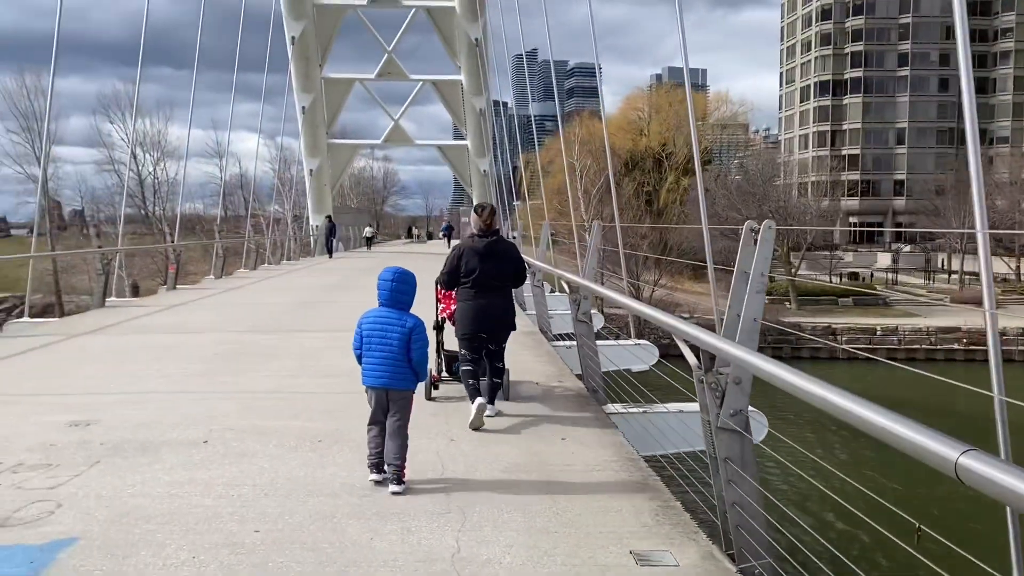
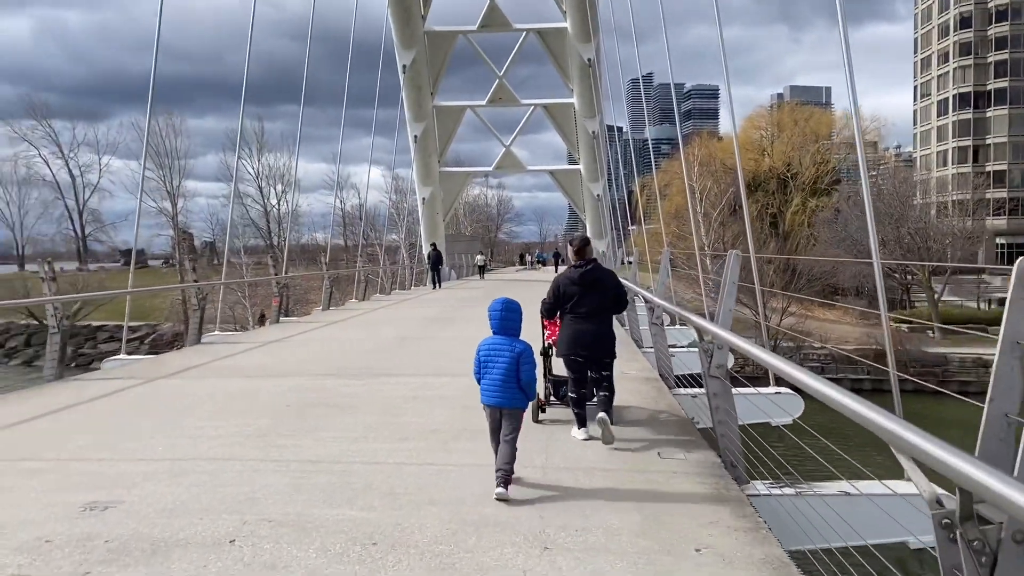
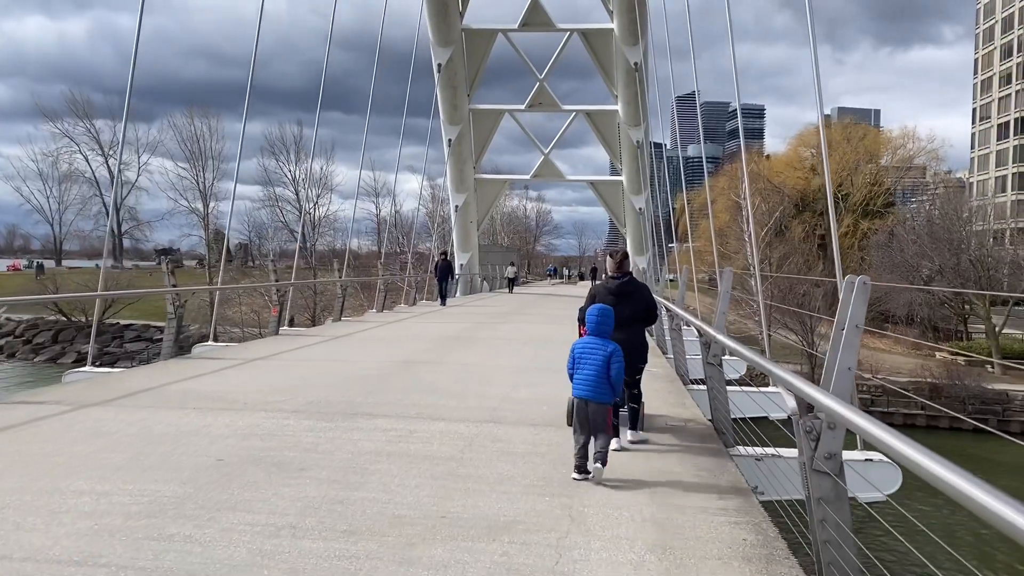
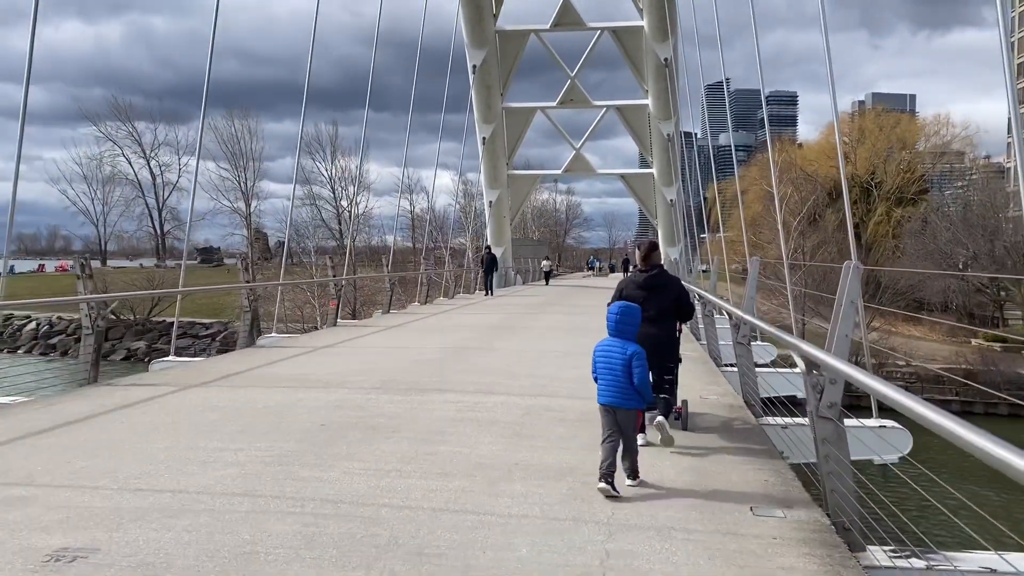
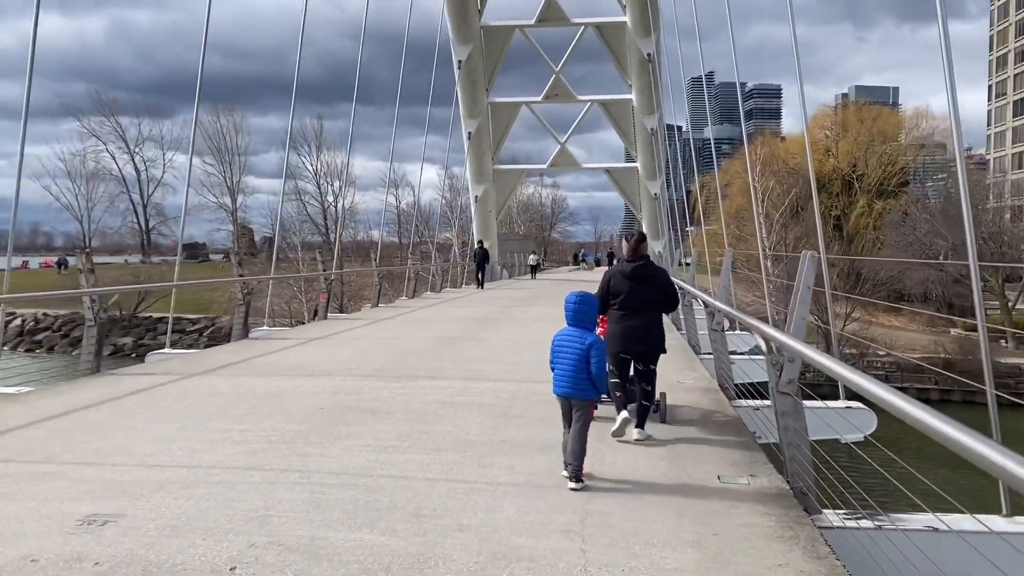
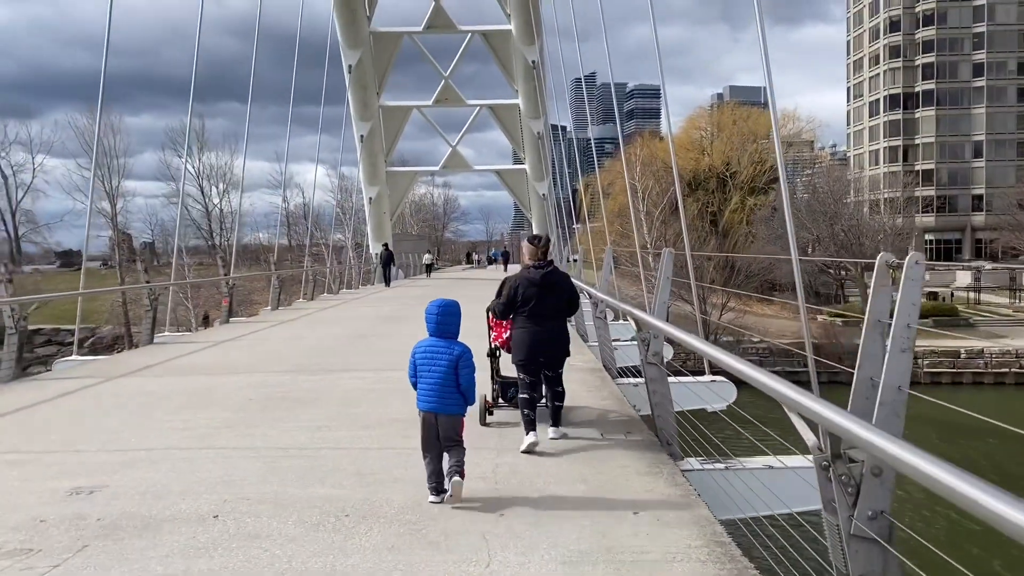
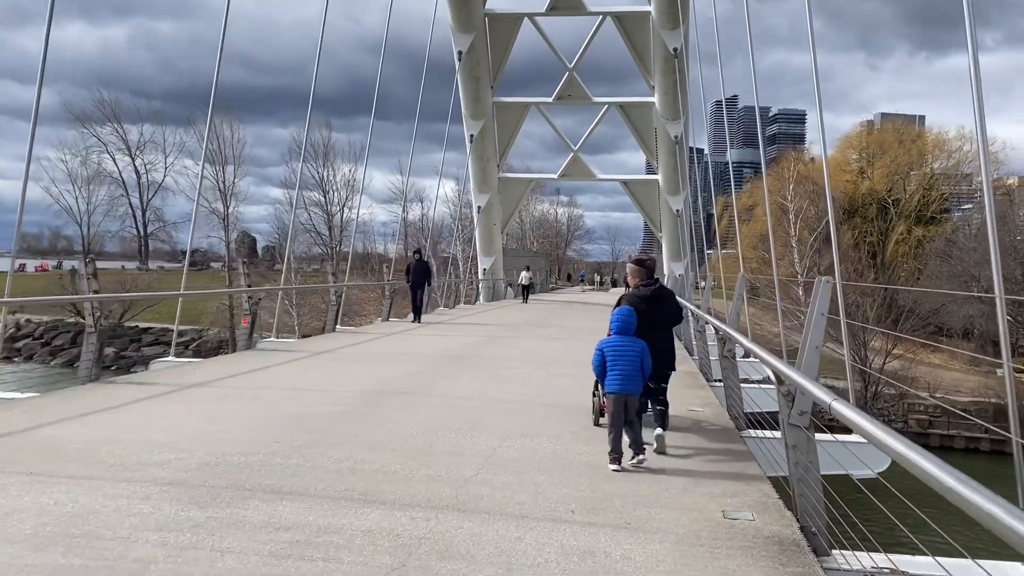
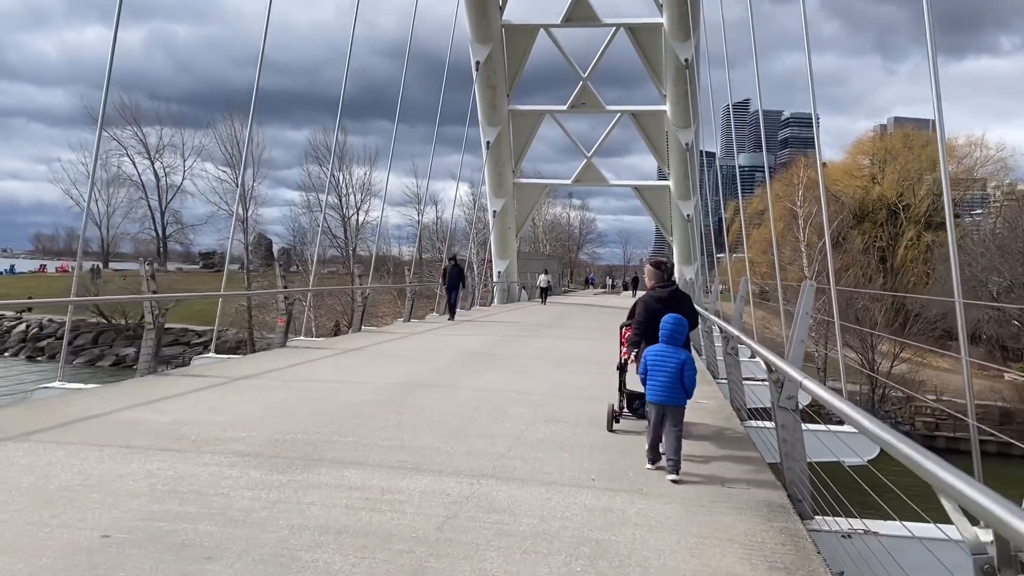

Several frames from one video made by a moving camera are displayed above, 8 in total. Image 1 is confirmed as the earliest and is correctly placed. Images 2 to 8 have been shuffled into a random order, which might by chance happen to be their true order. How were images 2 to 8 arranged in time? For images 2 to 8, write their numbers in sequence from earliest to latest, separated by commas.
6, 2, 5, 4, 3, 8, 7
